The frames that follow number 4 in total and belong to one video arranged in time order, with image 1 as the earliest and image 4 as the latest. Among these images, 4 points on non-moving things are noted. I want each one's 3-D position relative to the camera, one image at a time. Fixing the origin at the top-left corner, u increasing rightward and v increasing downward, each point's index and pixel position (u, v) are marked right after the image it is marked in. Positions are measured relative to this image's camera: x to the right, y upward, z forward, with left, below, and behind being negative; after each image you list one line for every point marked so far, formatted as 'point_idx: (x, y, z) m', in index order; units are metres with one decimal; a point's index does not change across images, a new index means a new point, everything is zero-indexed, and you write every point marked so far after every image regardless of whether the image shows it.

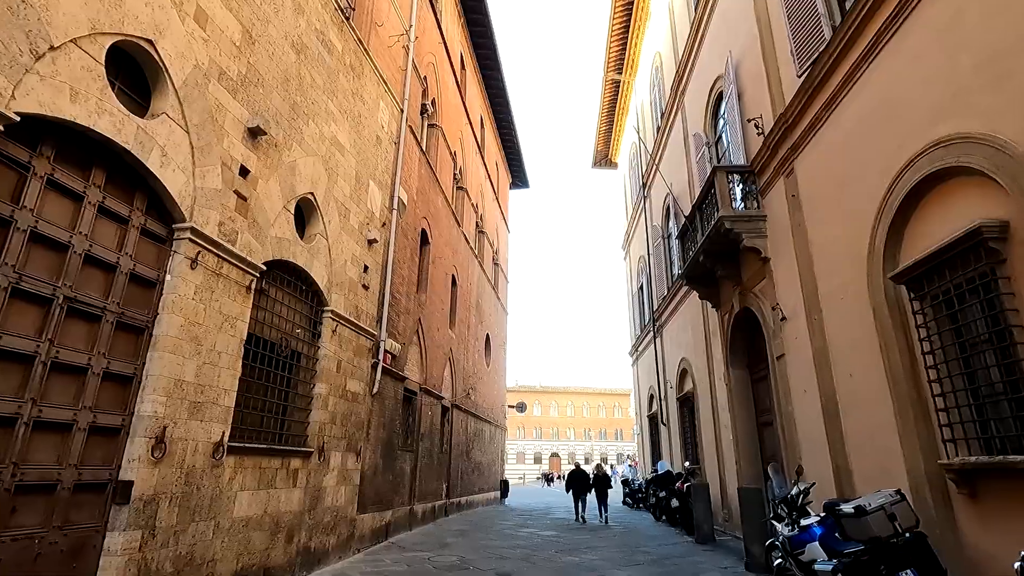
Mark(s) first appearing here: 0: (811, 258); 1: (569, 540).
0: (+3.2, +0.3, +5.8) m
1: (+0.9, -3.9, +8.3) m
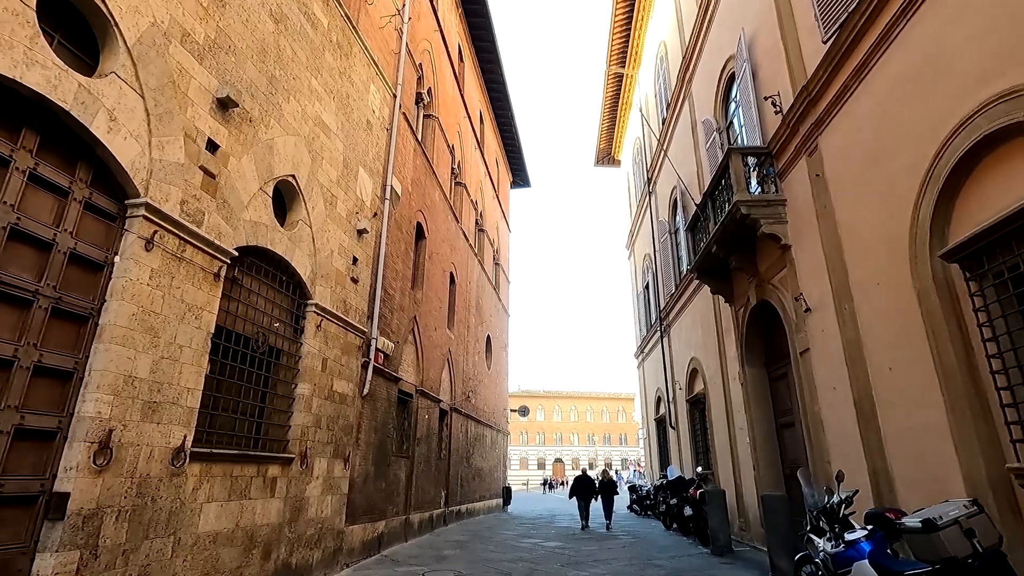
0: (+3.2, +0.5, +5.3) m
1: (+0.9, -3.8, +7.7) m
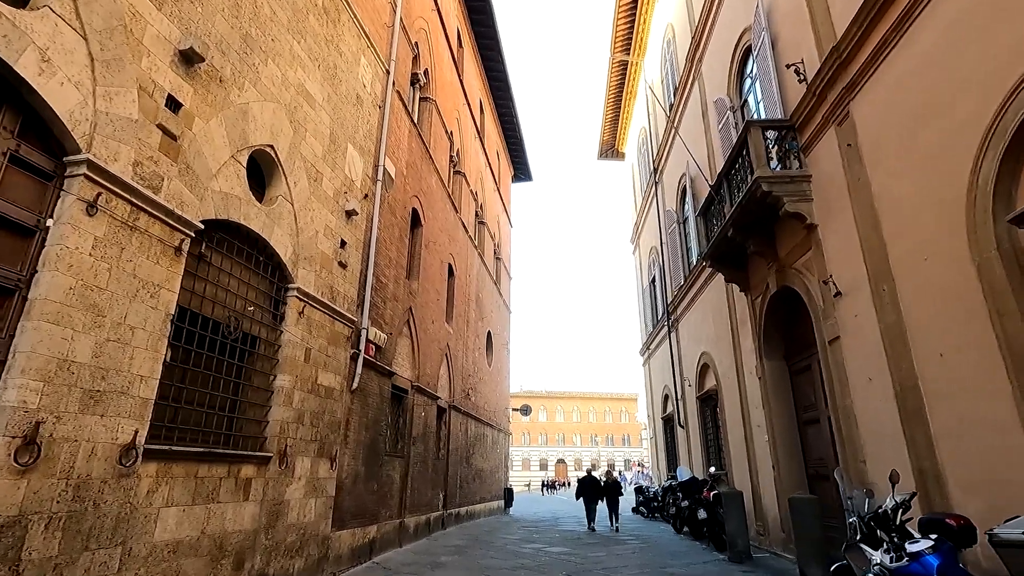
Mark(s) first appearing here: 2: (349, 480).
0: (+3.2, +0.6, +4.8) m
1: (+0.9, -3.6, +7.2) m
2: (-1.9, -2.2, +6.2) m
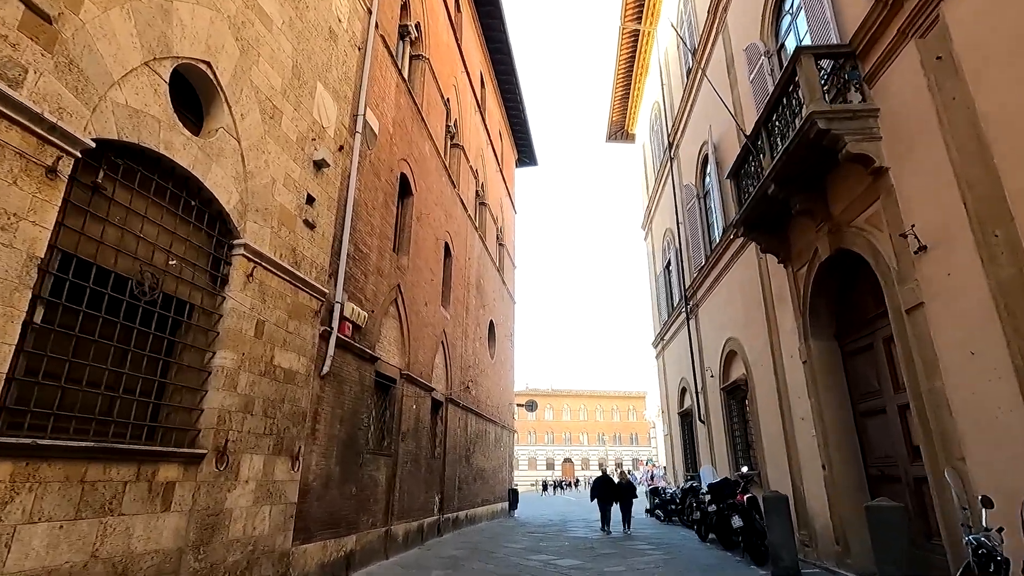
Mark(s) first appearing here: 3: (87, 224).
0: (+3.2, +1.0, +3.7) m
1: (+1.0, -3.3, +6.2) m
2: (-1.9, -1.9, +5.2) m
3: (-2.4, +0.4, +3.1) m
